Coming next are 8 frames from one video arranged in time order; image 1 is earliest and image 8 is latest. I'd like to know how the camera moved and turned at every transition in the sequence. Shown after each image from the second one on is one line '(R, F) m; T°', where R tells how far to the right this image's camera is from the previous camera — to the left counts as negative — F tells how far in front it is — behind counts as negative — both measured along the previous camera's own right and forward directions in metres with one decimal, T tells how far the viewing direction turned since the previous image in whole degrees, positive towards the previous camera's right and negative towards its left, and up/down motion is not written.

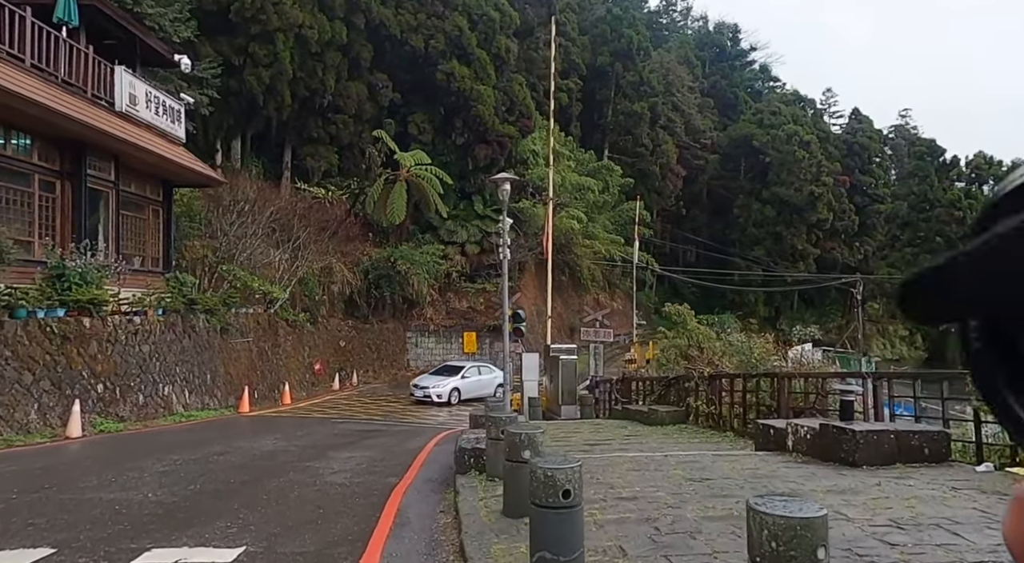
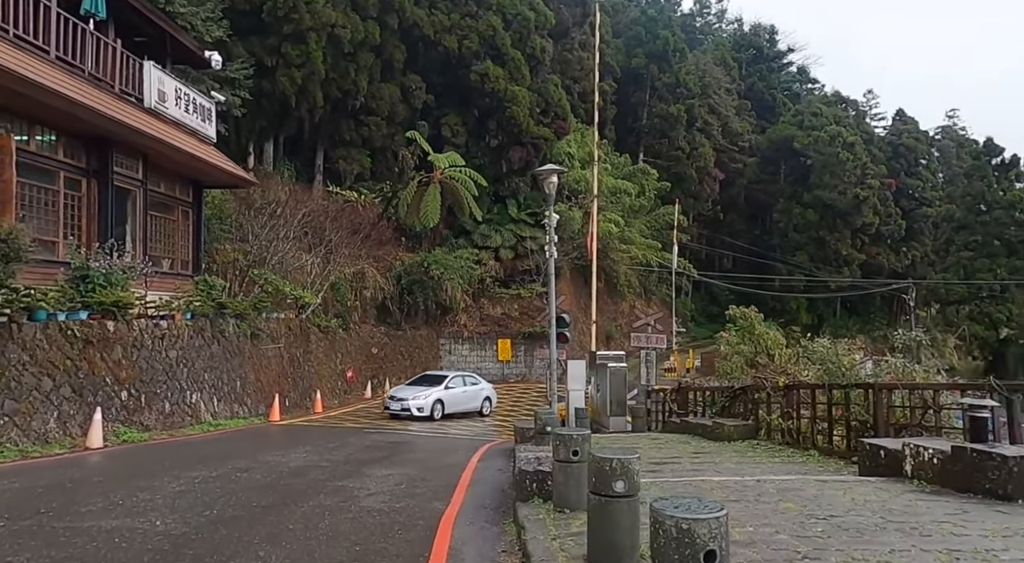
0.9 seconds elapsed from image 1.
(-0.3, +0.9) m; -2°
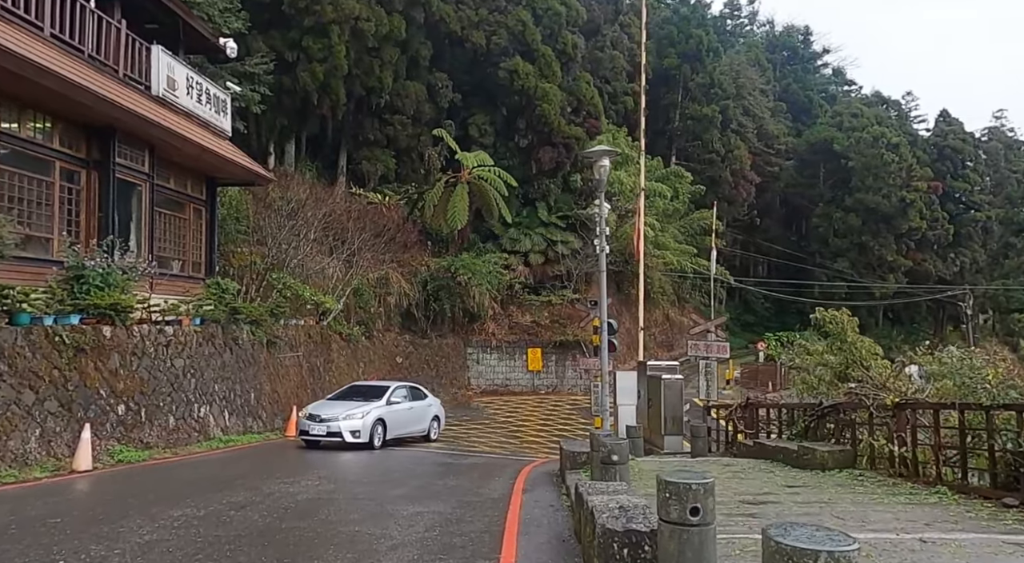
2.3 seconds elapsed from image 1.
(-0.3, +1.6) m; -2°
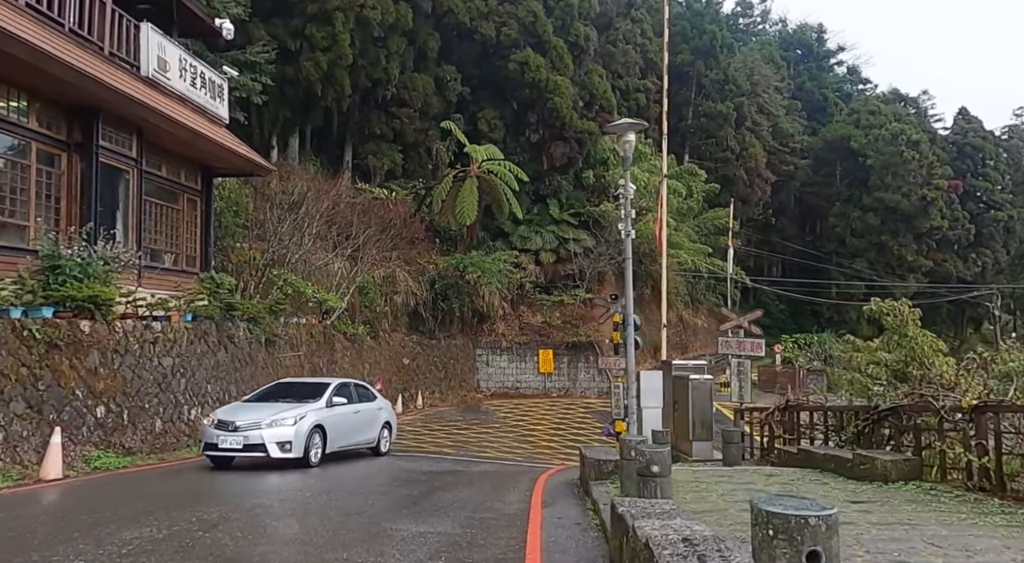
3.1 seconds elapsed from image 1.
(-0.1, +1.1) m; -1°
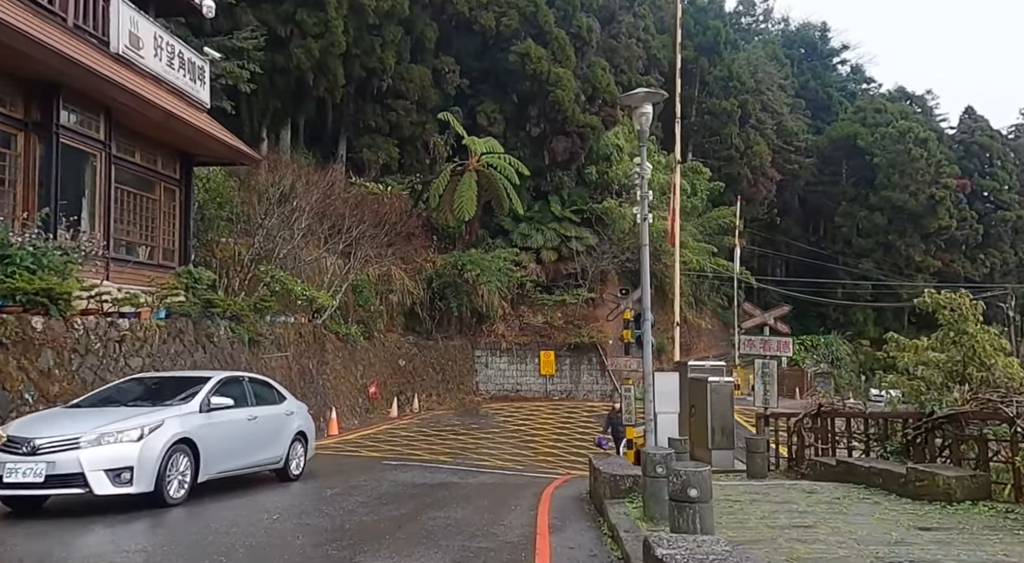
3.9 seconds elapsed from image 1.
(0.0, +1.1) m; 0°
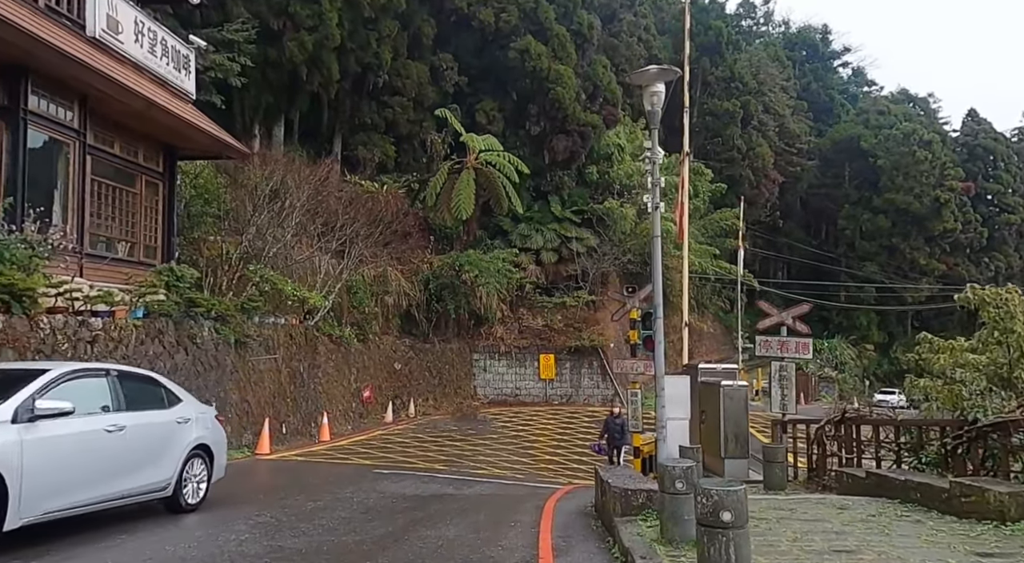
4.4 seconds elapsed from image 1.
(0.0, +0.8) m; 0°
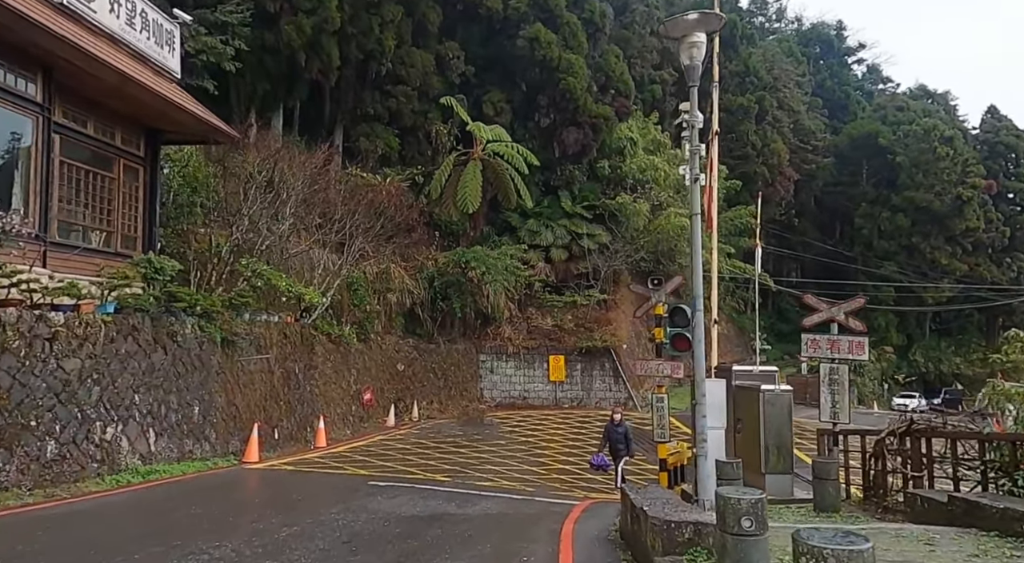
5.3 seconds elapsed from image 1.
(0.0, +1.3) m; 0°
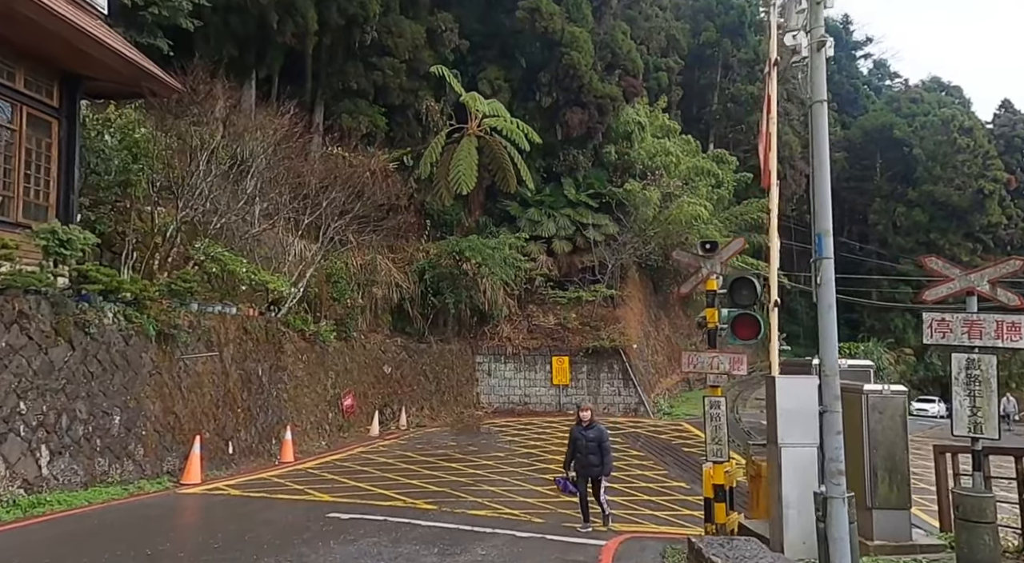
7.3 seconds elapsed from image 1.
(-0.1, +2.7) m; 0°
